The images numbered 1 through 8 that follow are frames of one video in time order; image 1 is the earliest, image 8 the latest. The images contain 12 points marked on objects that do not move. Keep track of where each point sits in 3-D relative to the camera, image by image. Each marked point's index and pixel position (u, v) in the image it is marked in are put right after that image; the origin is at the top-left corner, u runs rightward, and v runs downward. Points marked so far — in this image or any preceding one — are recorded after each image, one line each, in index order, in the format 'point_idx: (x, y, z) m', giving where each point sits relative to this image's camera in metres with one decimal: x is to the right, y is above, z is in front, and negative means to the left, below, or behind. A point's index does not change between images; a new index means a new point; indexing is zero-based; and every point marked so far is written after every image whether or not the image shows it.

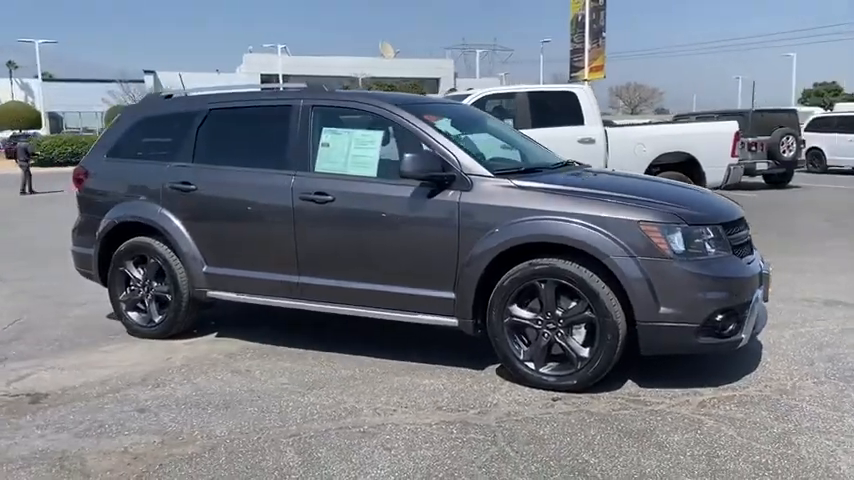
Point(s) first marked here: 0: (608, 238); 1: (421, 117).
0: (+1.1, 0.0, +4.5) m
1: (0.0, +0.9, +5.2) m
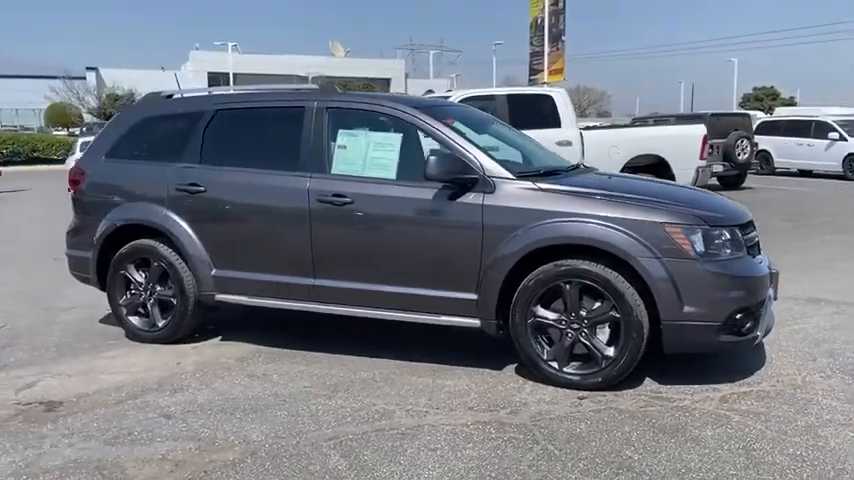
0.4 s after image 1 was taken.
0: (+1.3, 0.0, +4.6) m
1: (+0.1, +0.8, +5.2) m
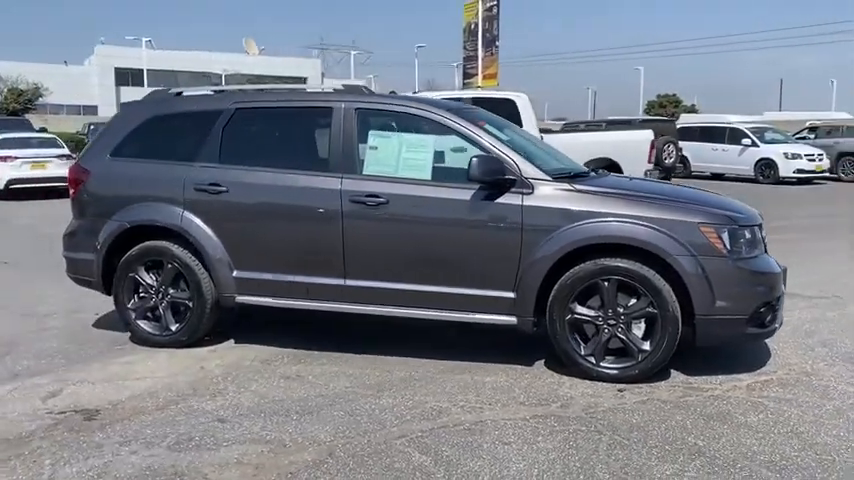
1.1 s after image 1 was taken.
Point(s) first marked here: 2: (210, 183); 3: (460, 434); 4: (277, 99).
0: (+1.6, 0.0, +4.8) m
1: (+0.3, +0.8, +5.3) m
2: (-1.6, +0.4, +5.6) m
3: (+0.2, -1.1, +4.1) m
4: (-1.1, +1.1, +5.7) m
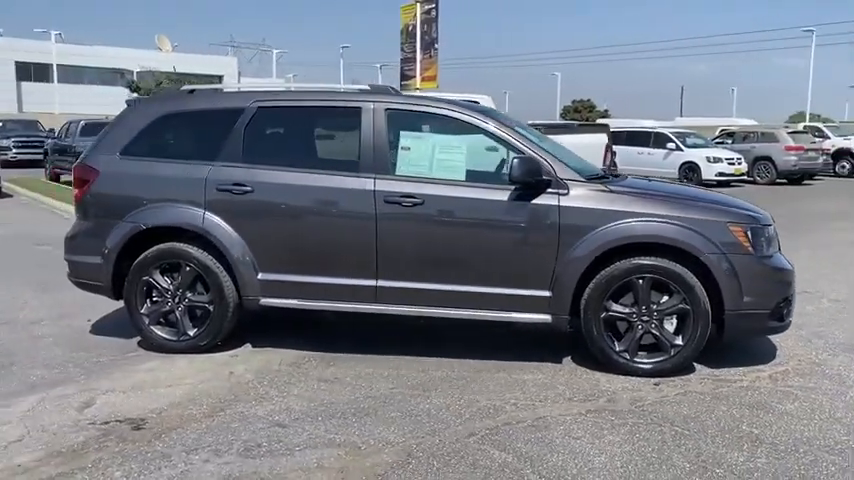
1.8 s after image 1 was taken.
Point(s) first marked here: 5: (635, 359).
0: (+1.9, 0.0, +5.1) m
1: (+0.5, +0.8, +5.4) m
2: (-1.4, +0.4, +5.5) m
3: (+0.6, -1.1, +4.2) m
4: (-0.9, +1.1, +5.6) m
5: (+1.4, -0.8, +5.1) m
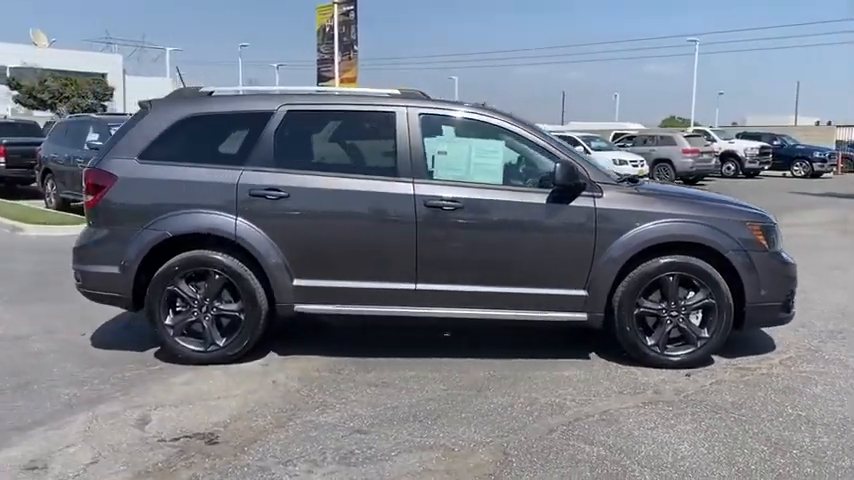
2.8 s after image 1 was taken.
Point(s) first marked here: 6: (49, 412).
0: (+2.1, 0.0, +5.4) m
1: (+0.8, +0.8, +5.6) m
2: (-1.1, +0.4, +5.3) m
3: (+1.0, -1.1, +4.4) m
4: (-0.7, +1.0, +5.5) m
5: (+1.7, -0.8, +5.4) m
6: (-2.2, -1.0, +4.5) m
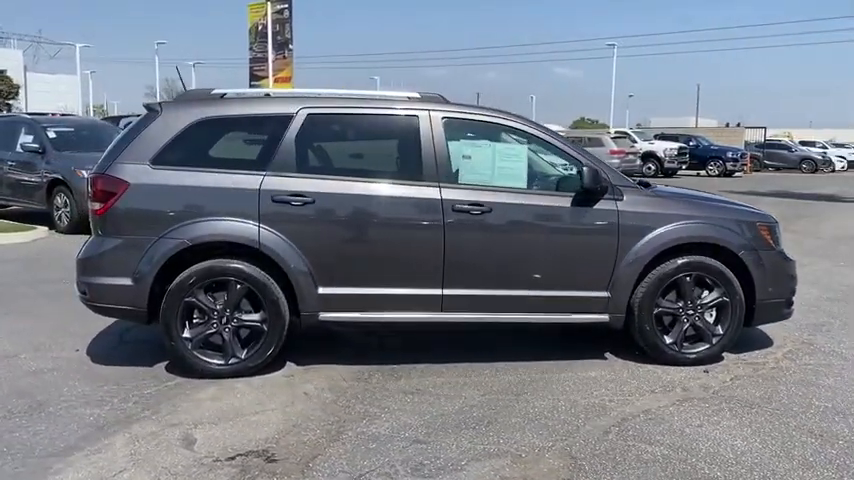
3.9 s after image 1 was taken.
0: (+2.3, 0.0, +5.6) m
1: (+0.9, +0.8, +5.6) m
2: (-0.9, +0.3, +5.2) m
3: (+1.3, -1.1, +4.4) m
4: (-0.5, +1.0, +5.4) m
5: (+1.9, -0.8, +5.6) m
6: (-1.9, -1.1, +4.2) m
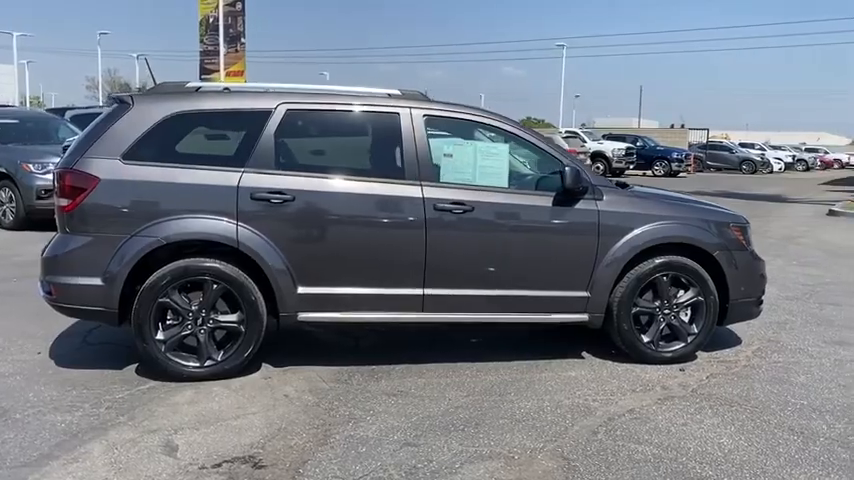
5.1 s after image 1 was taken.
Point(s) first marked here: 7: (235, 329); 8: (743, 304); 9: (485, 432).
0: (+2.2, 0.0, +5.7) m
1: (+0.8, +0.8, +5.6) m
2: (-1.1, +0.3, +5.0) m
3: (+1.2, -1.1, +4.5) m
4: (-0.7, +1.0, +5.3) m
5: (+1.7, -0.8, +5.7) m
6: (-2.0, -1.1, +4.0) m
7: (-1.3, -0.6, +5.1) m
8: (+2.5, -0.5, +5.9) m
9: (+0.3, -1.1, +4.3) m
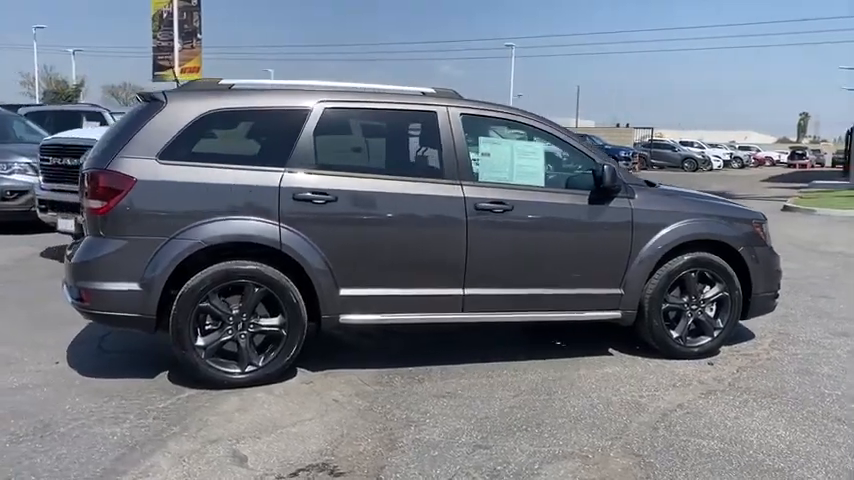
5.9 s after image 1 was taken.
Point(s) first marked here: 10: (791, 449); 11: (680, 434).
0: (+2.4, +0.1, +5.8) m
1: (+1.0, +0.8, +5.6) m
2: (-0.8, +0.3, +4.9) m
3: (+1.6, -1.1, +4.5) m
4: (-0.4, +1.0, +5.2) m
5: (+2.0, -0.8, +5.8) m
6: (-1.6, -1.1, +3.8) m
7: (-1.0, -0.6, +4.9) m
8: (+2.7, -0.5, +6.0) m
9: (+0.7, -1.1, +4.3) m
10: (+2.0, -1.1, +4.1) m
11: (+1.4, -1.1, +4.3) m
